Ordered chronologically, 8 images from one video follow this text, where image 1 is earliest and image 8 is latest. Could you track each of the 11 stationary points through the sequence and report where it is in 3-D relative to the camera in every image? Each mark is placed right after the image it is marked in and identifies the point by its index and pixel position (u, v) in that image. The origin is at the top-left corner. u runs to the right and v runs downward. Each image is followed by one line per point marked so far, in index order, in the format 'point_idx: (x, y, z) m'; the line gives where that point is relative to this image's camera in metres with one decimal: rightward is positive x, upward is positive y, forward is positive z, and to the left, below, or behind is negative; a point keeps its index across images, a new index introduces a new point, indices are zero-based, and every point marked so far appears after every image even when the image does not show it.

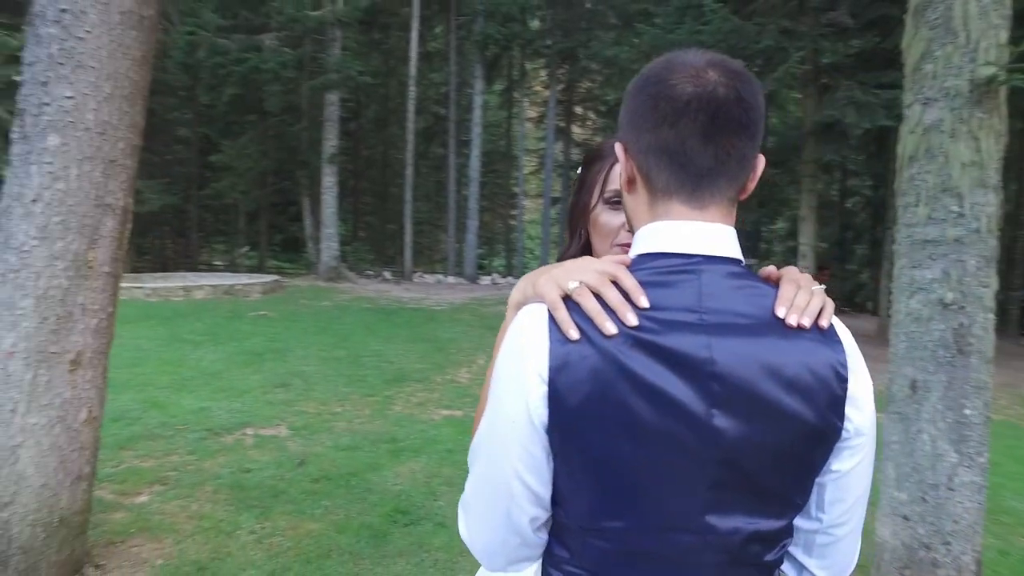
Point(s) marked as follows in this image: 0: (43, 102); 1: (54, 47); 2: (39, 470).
0: (-2.5, +1.0, +3.4) m
1: (-2.4, +1.3, +3.4) m
2: (-2.5, -0.9, +3.4) m
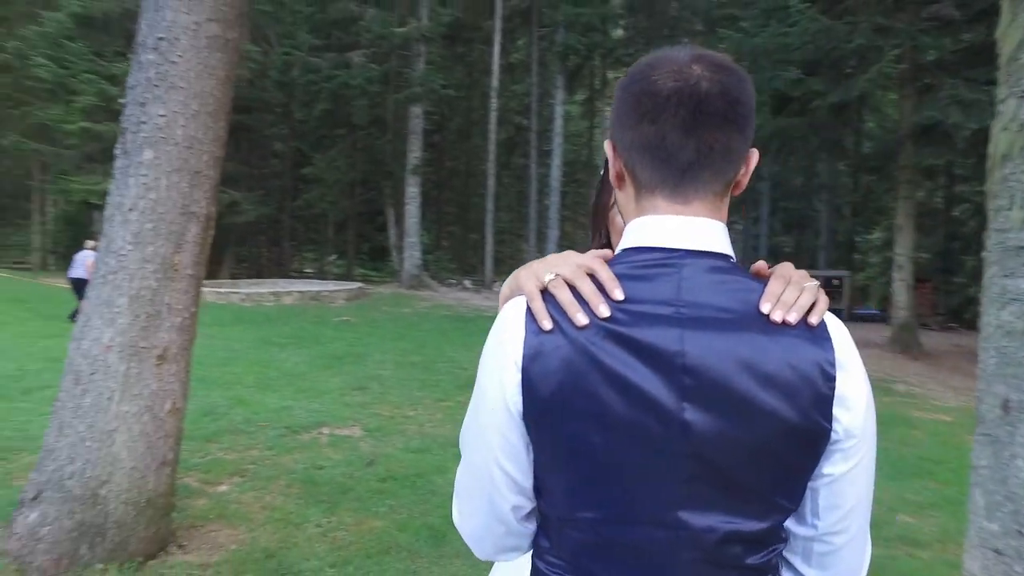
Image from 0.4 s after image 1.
0: (-2.2, +1.0, +3.7) m
1: (-2.1, +1.3, +3.7) m
2: (-2.2, -1.0, +3.7) m
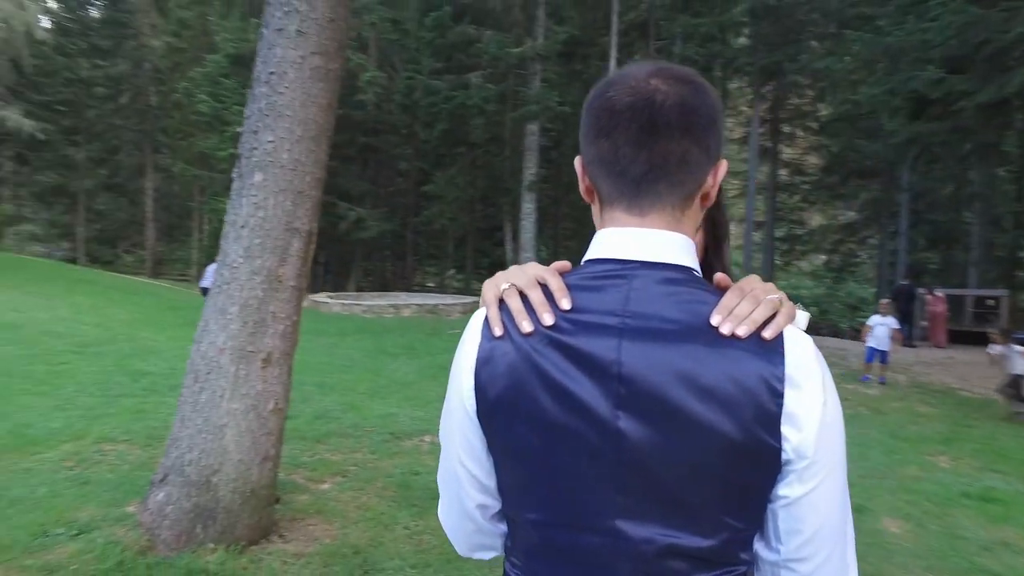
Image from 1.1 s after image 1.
0: (-1.7, +0.9, +4.1) m
1: (-1.6, +1.2, +4.1) m
2: (-1.7, -1.0, +4.0) m
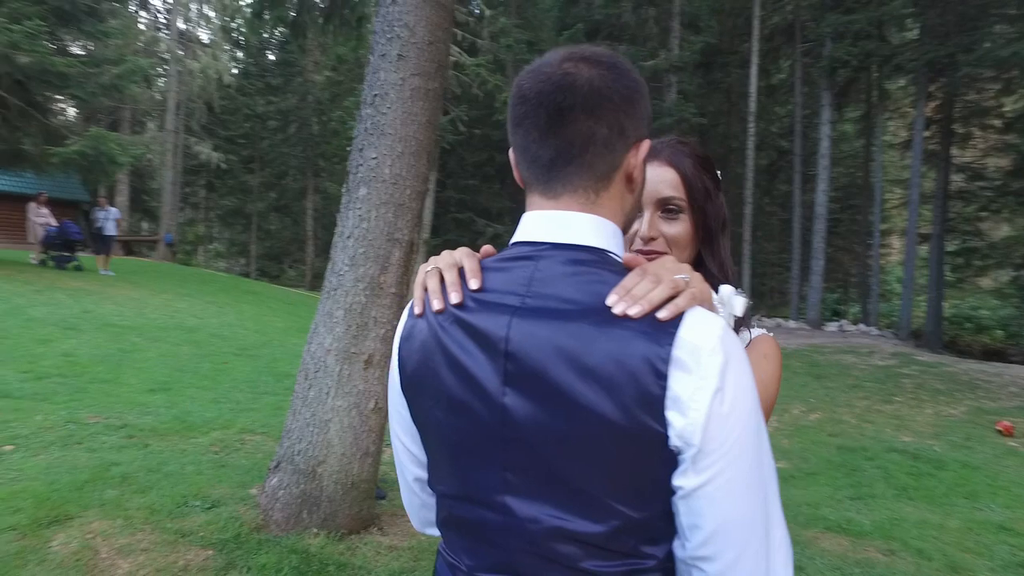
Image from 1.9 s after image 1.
0: (-1.1, +0.9, +4.5) m
1: (-1.0, +1.2, +4.4) m
2: (-1.2, -1.0, +4.4) m
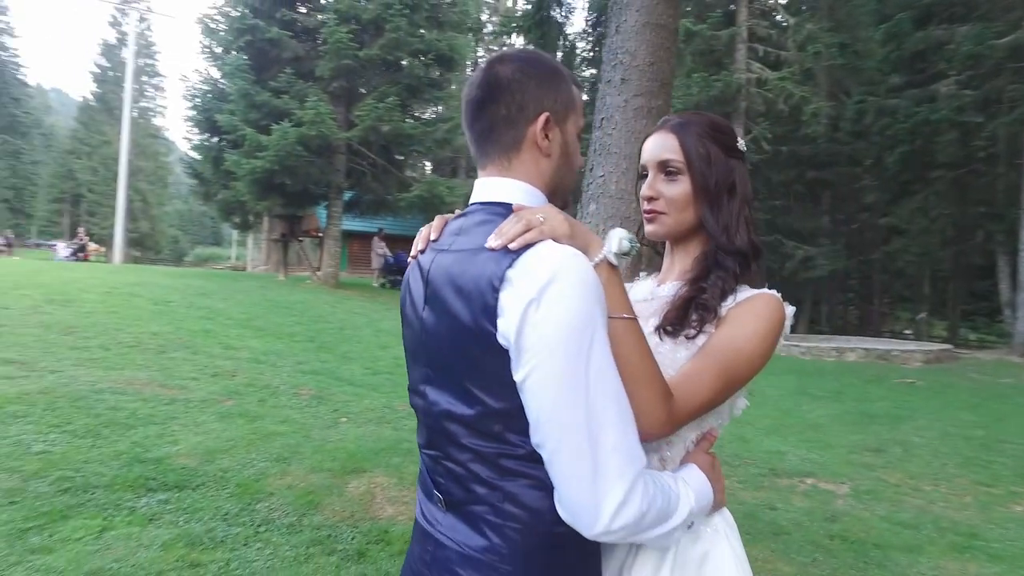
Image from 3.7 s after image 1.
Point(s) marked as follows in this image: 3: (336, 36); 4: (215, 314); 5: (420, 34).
0: (+0.5, +0.8, +4.9) m
1: (+0.6, +1.1, +4.9) m
2: (+0.4, -1.1, +4.8) m
3: (-4.5, +6.6, +16.6) m
4: (-6.0, -0.5, +13.0) m
5: (-2.5, +7.1, +17.9) m
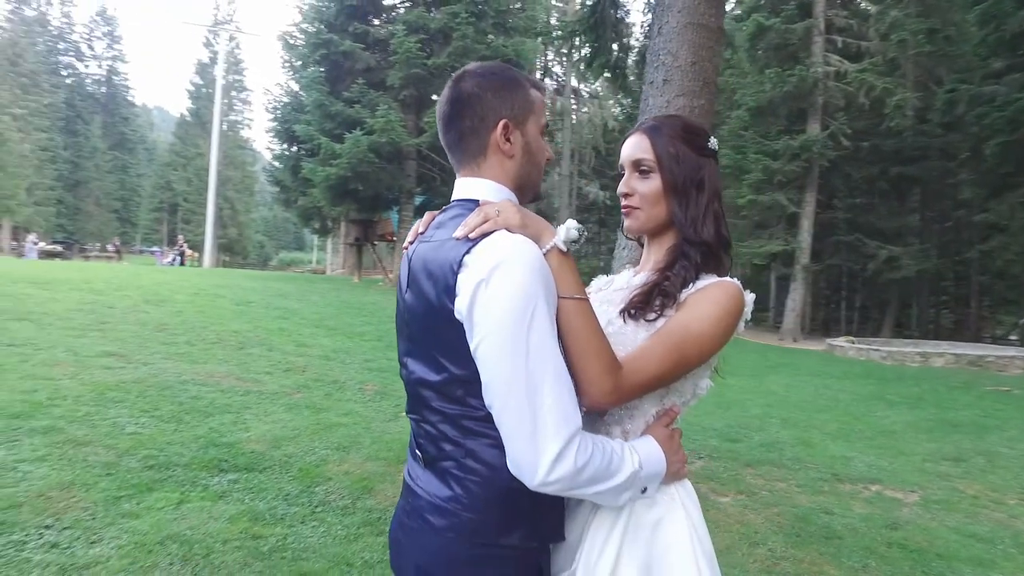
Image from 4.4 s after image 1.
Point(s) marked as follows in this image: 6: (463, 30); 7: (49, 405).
0: (+0.9, +0.8, +5.0) m
1: (+0.9, +1.1, +4.9) m
2: (+0.7, -1.1, +4.9) m
3: (-2.9, +6.6, +17.2) m
4: (-4.8, -0.6, +13.7) m
5: (-0.7, +7.0, +18.2) m
6: (-1.4, +7.1, +17.7) m
7: (-4.0, -1.0, +5.6) m
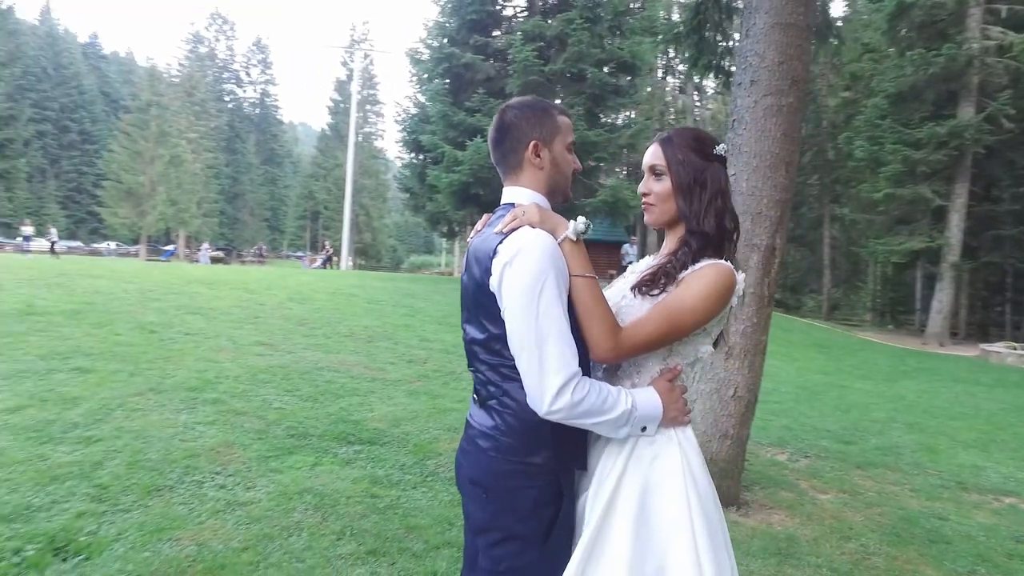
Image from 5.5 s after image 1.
0: (+1.6, +0.9, +5.2) m
1: (+1.7, +1.2, +5.1) m
2: (+1.4, -1.0, +5.1) m
3: (+0.3, +6.6, +17.9) m
4: (-2.3, -0.5, +14.8) m
5: (+2.6, +7.0, +18.5) m
6: (+1.8, +7.1, +18.1) m
7: (-3.1, -1.0, +6.6) m
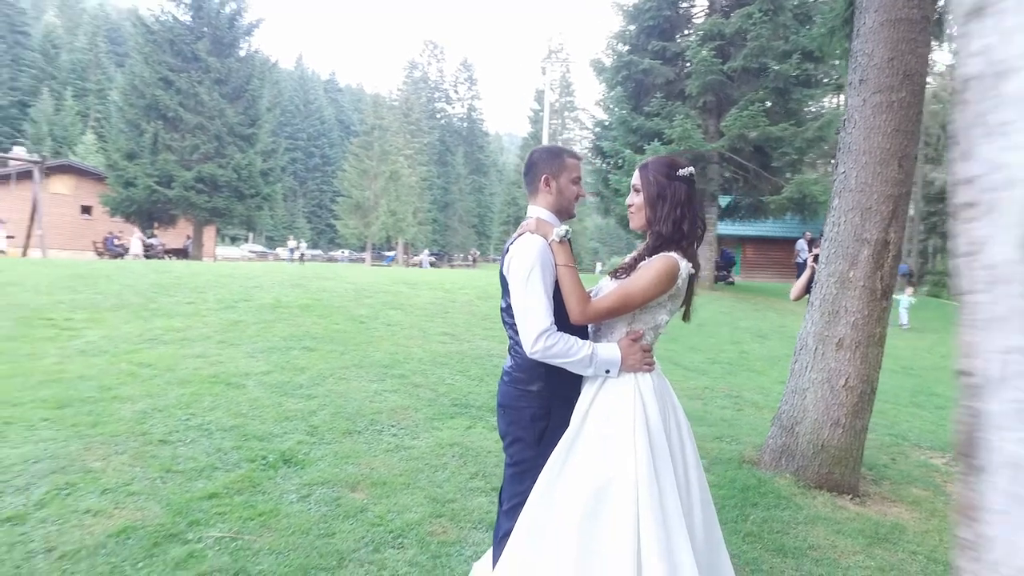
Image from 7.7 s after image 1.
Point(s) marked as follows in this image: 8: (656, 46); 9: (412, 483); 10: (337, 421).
0: (+2.7, +0.9, +5.3) m
1: (+2.7, +1.2, +5.2) m
2: (+2.4, -1.0, +5.3) m
3: (+5.2, +6.6, +17.9) m
4: (+1.9, -0.5, +15.7) m
5: (+7.6, +7.1, +17.7) m
6: (+6.7, +7.2, +17.6) m
7: (-1.4, -0.9, +8.1) m
8: (+4.4, +7.5, +19.8) m
9: (-0.7, -1.3, +4.4) m
10: (-1.5, -1.2, +5.5) m
